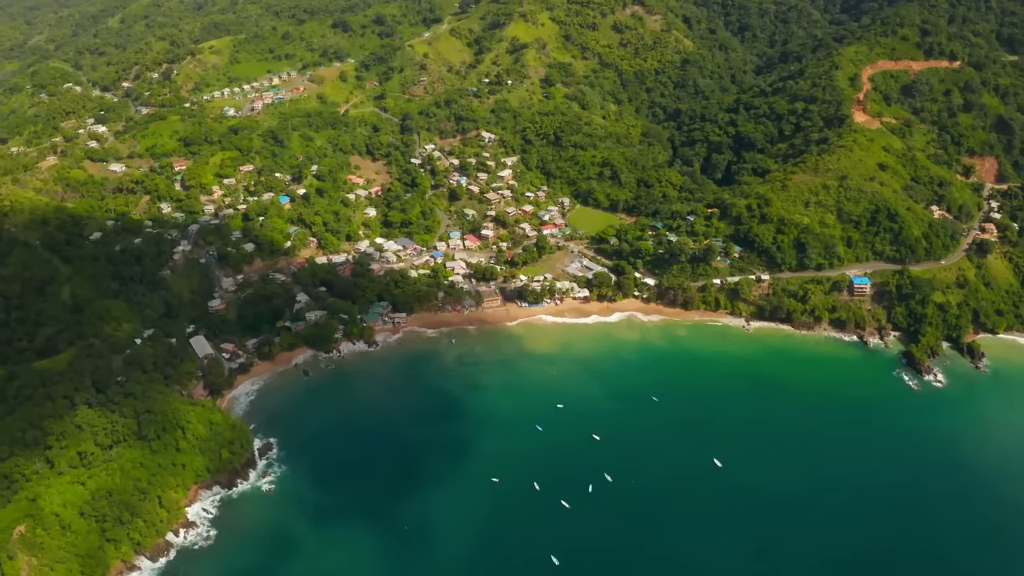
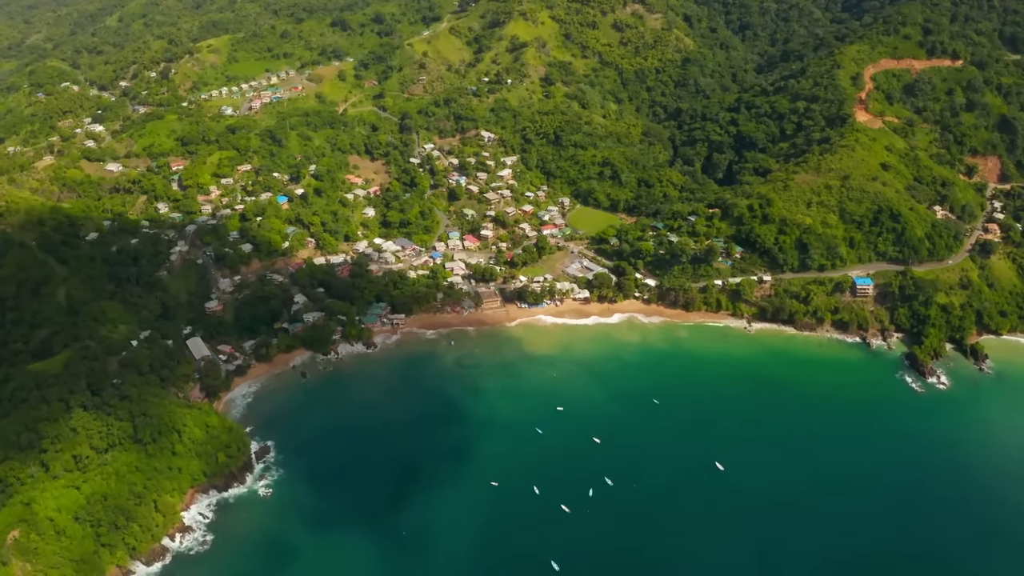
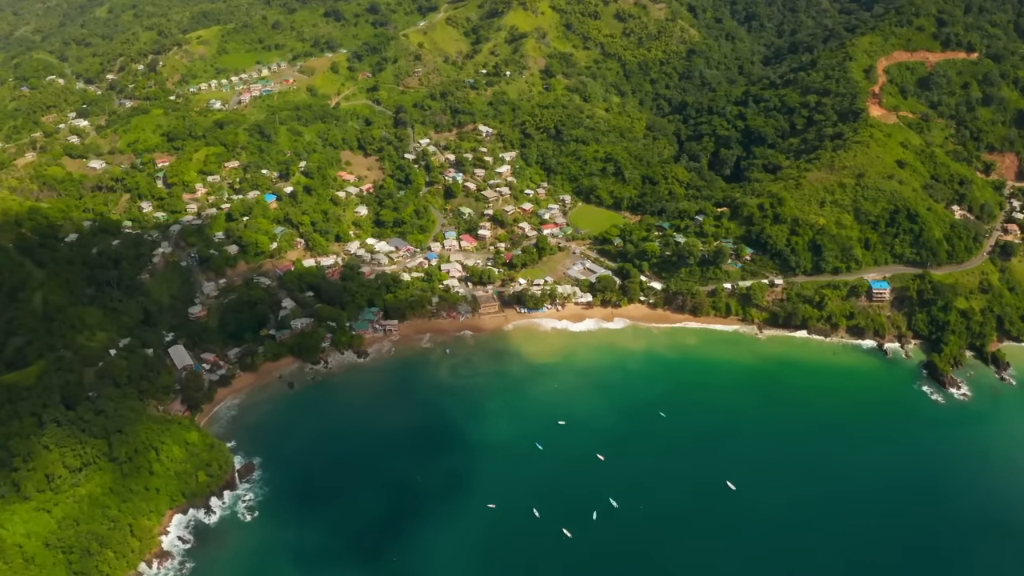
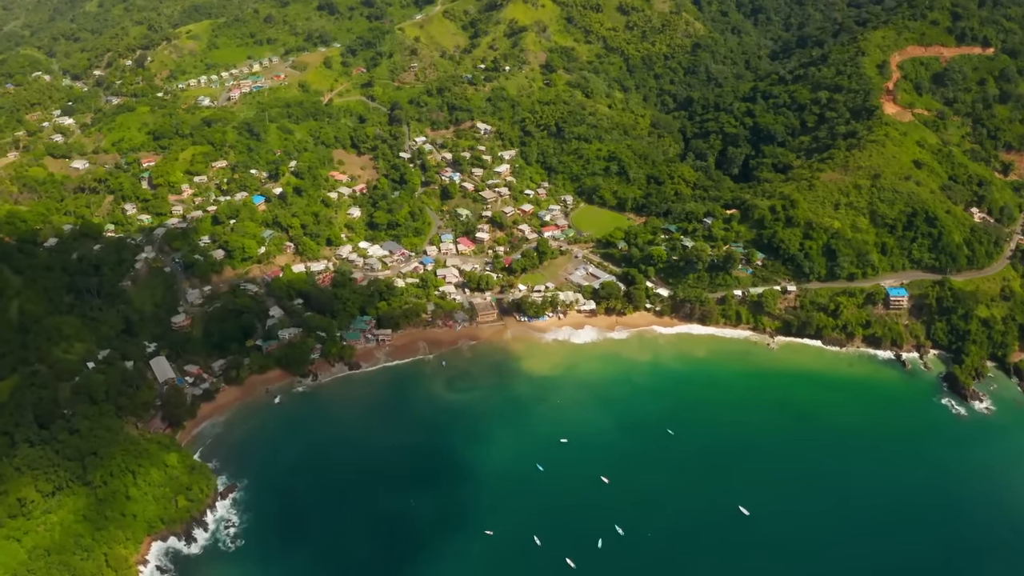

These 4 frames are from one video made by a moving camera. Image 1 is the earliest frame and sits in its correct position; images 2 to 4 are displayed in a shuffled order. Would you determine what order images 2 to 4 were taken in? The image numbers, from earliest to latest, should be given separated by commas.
2, 3, 4
